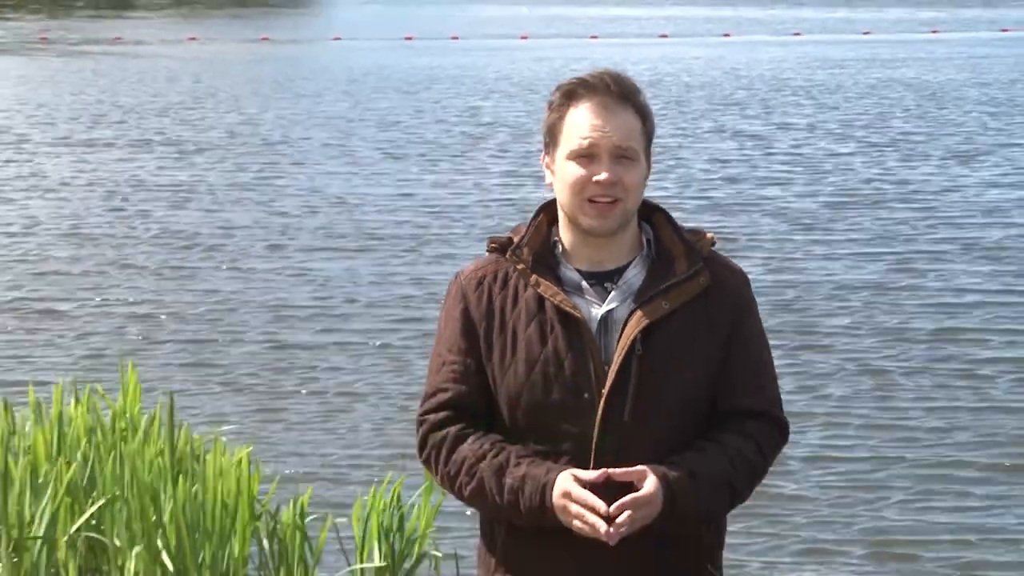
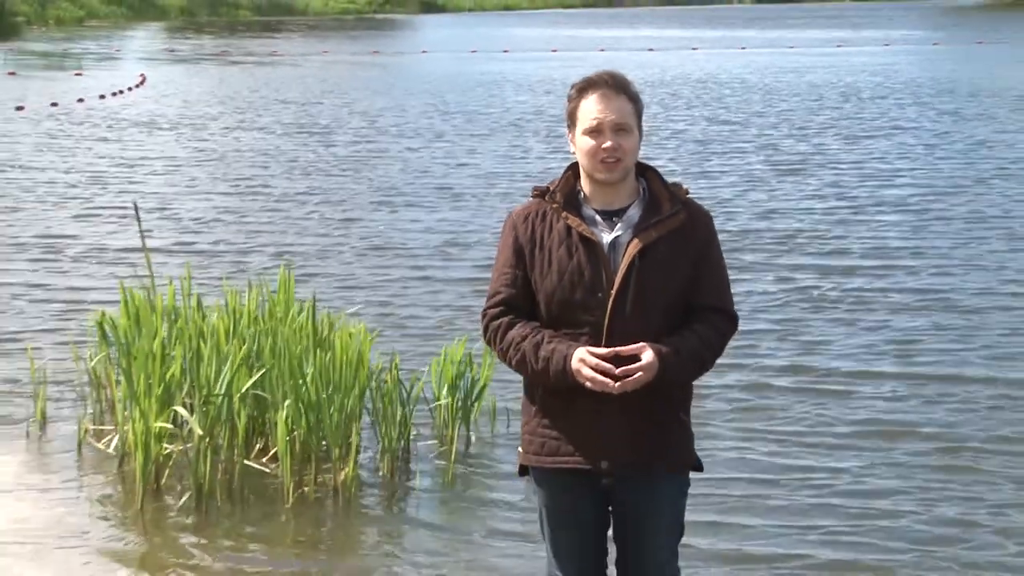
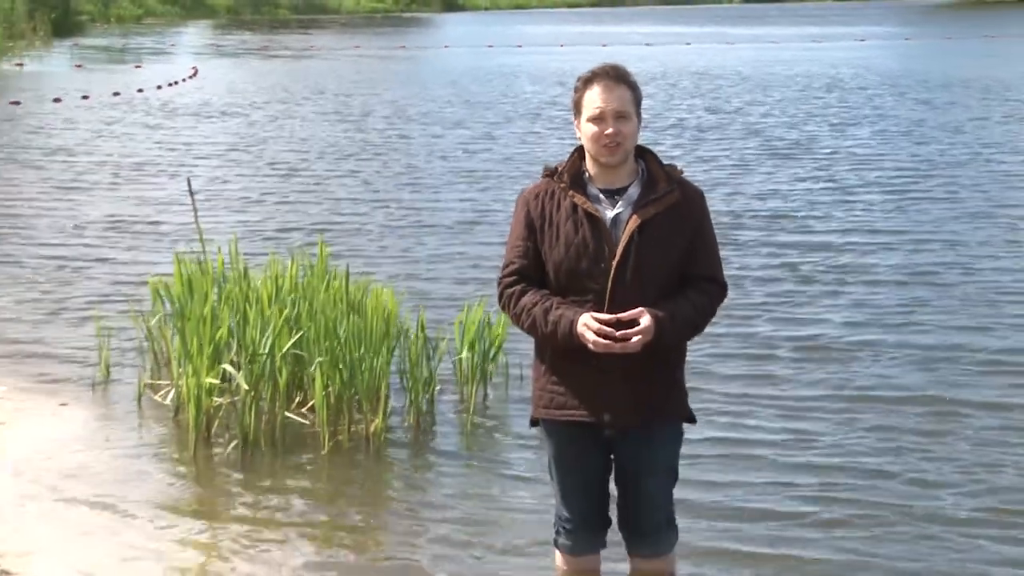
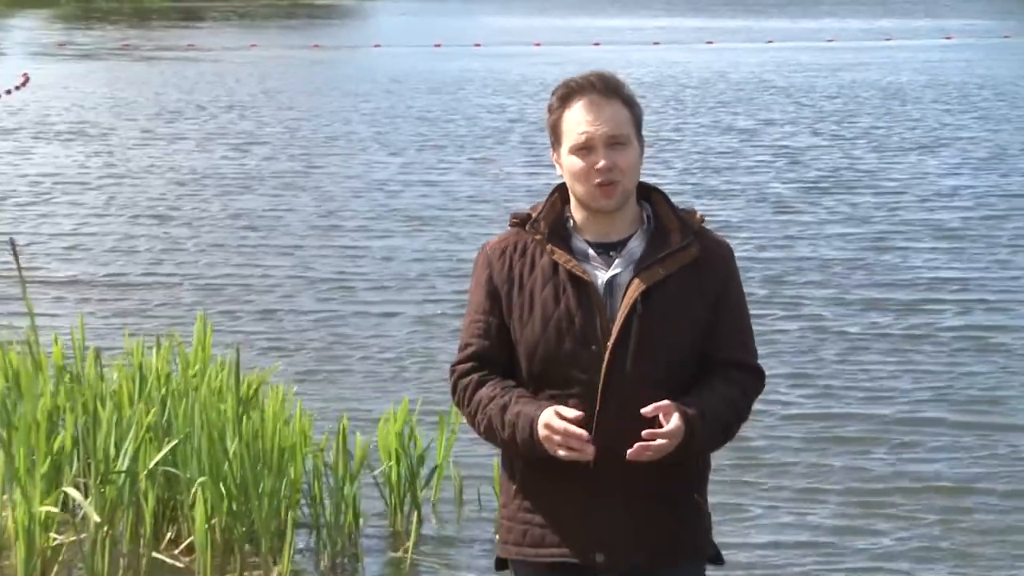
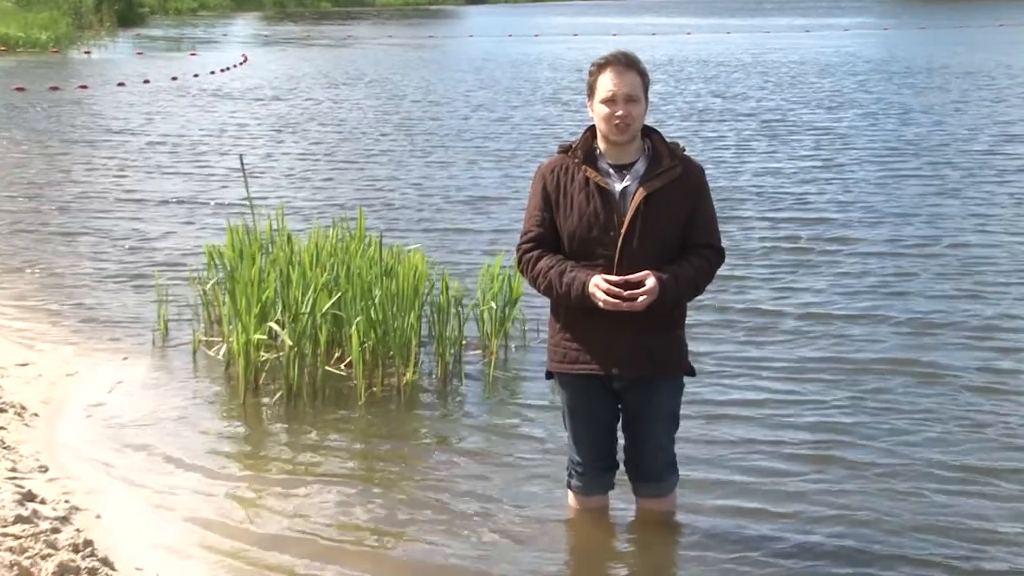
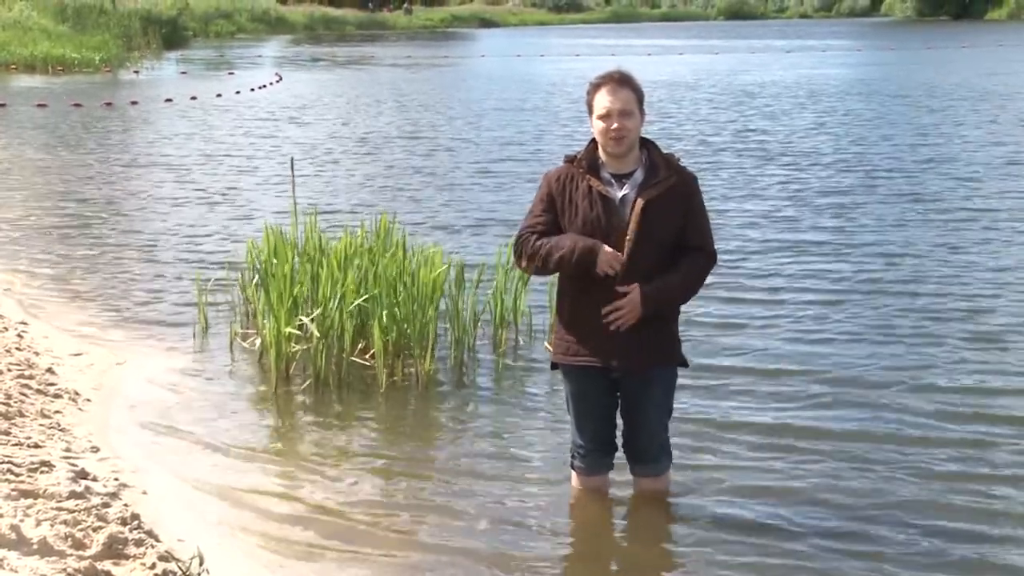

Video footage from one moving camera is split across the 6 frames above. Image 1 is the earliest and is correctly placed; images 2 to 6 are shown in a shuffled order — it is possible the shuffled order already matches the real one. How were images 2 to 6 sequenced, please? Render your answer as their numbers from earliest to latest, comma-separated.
4, 2, 3, 5, 6
